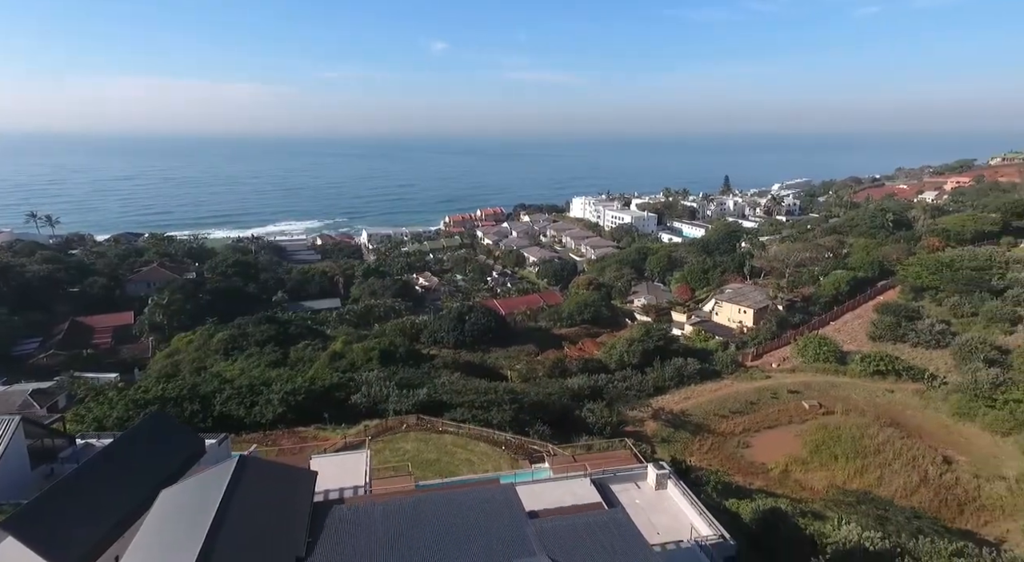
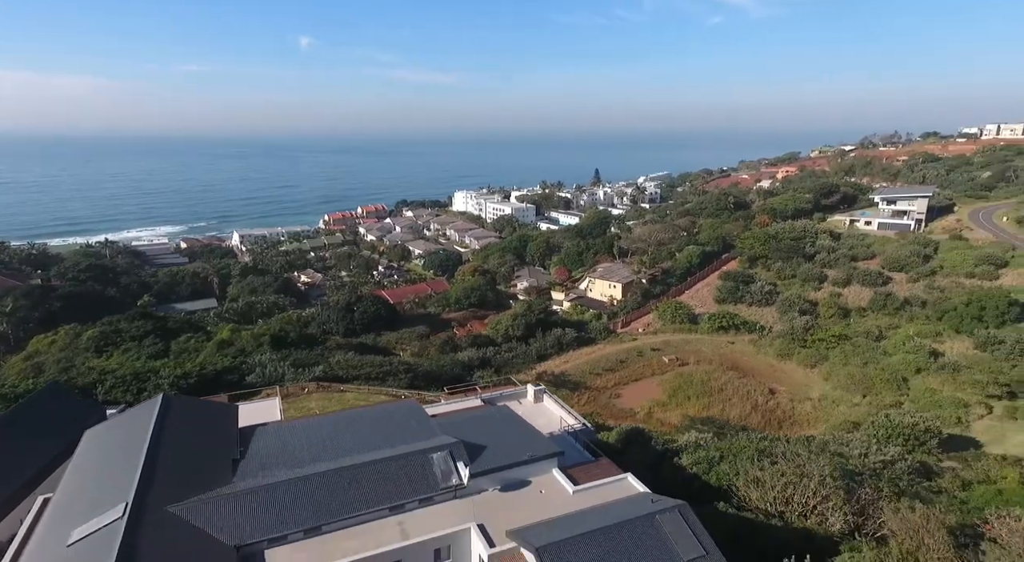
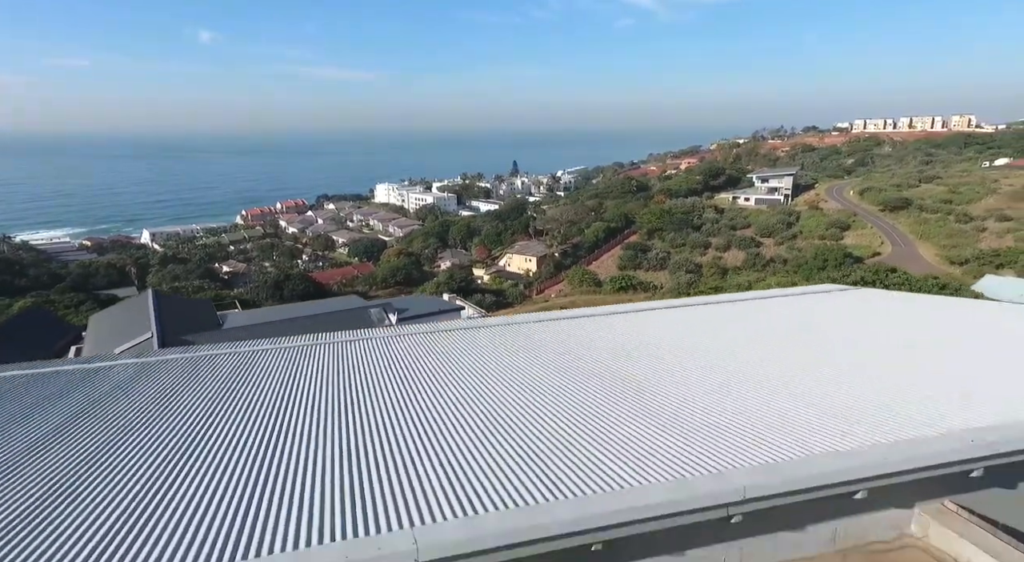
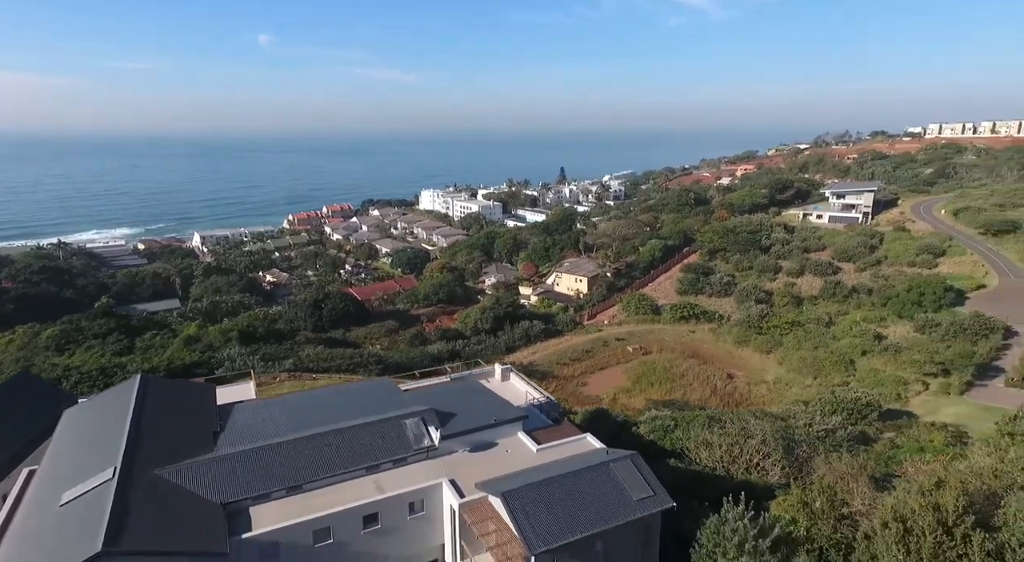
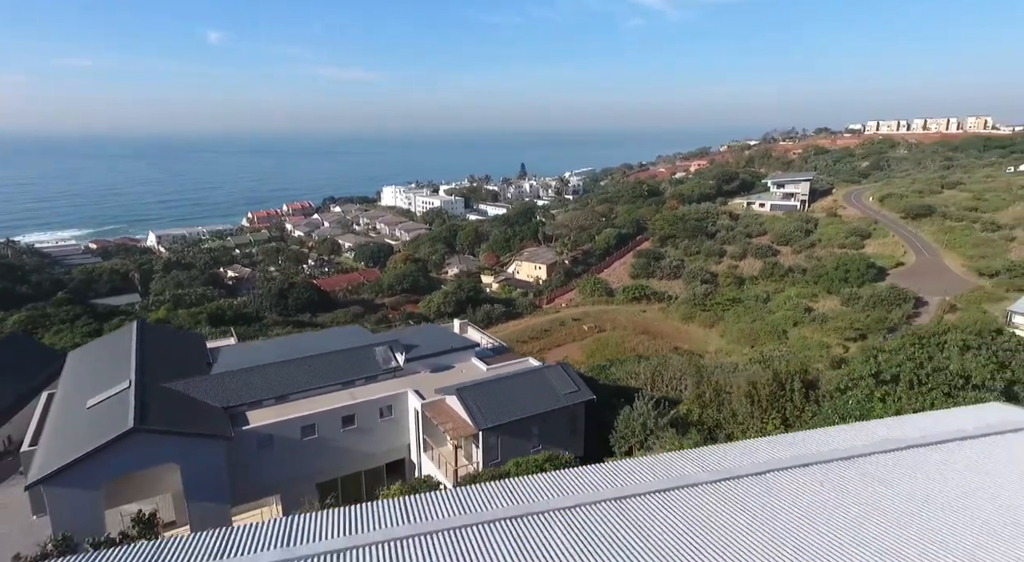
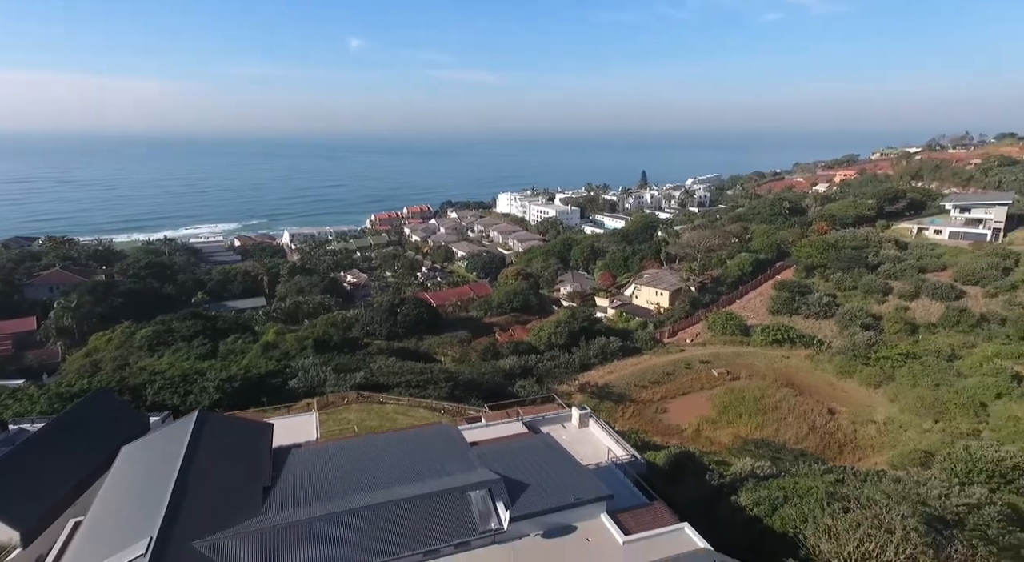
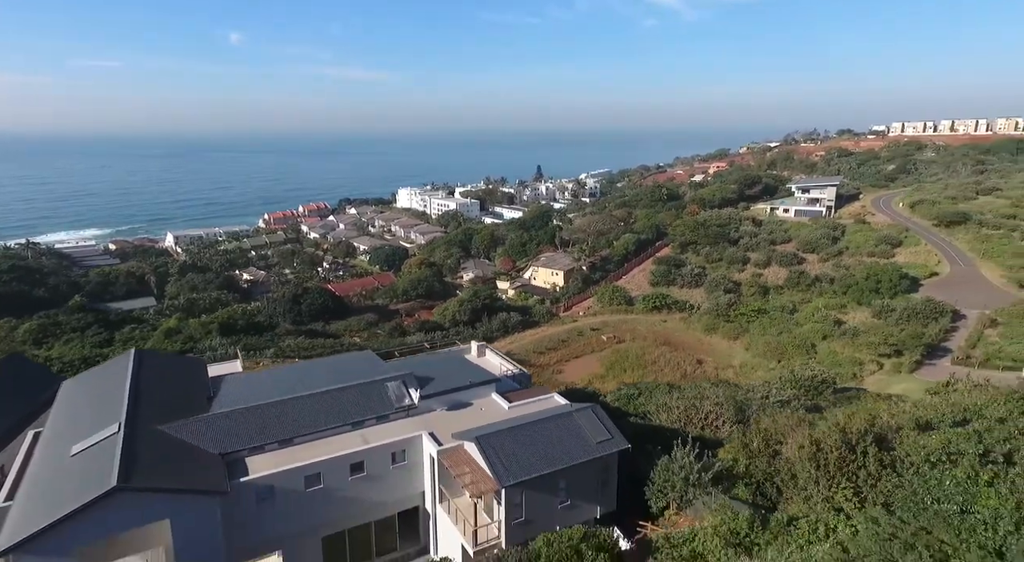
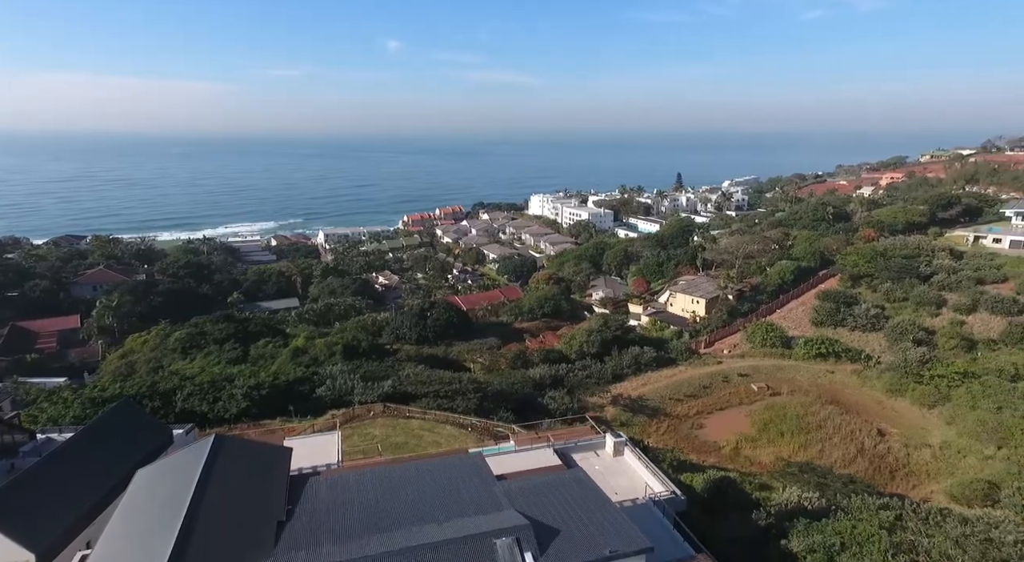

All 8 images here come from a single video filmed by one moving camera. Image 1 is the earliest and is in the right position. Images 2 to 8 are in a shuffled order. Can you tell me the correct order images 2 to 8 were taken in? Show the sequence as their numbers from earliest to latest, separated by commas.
8, 6, 2, 4, 7, 5, 3
